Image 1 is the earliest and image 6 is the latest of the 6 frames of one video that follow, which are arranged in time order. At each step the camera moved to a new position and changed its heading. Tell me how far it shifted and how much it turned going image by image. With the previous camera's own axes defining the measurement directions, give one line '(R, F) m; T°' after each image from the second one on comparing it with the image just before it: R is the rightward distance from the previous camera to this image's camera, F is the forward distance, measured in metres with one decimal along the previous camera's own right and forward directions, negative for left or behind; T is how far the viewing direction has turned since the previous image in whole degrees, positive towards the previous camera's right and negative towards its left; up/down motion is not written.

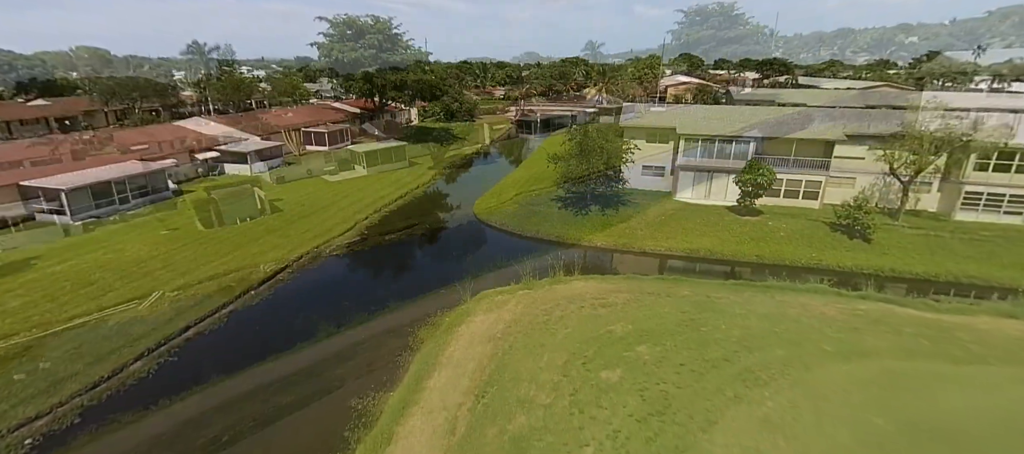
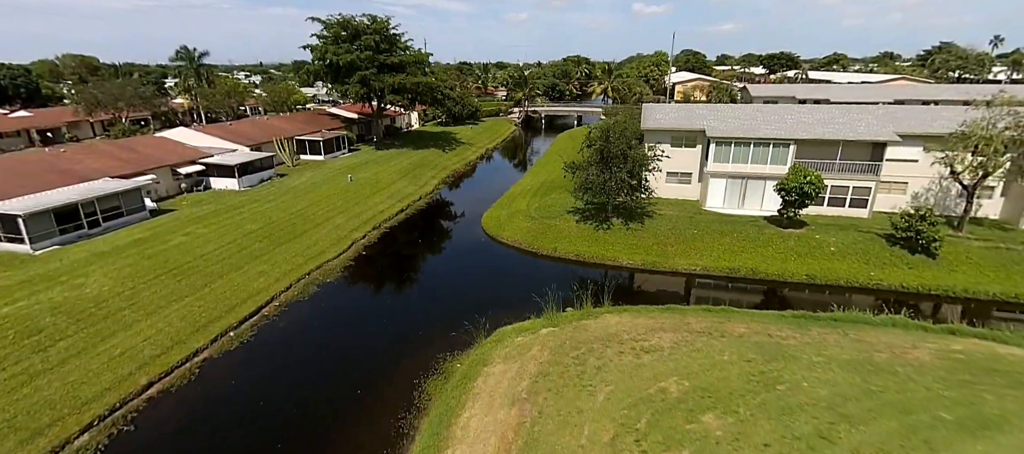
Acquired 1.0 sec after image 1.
(-0.7, +3.2) m; 0°
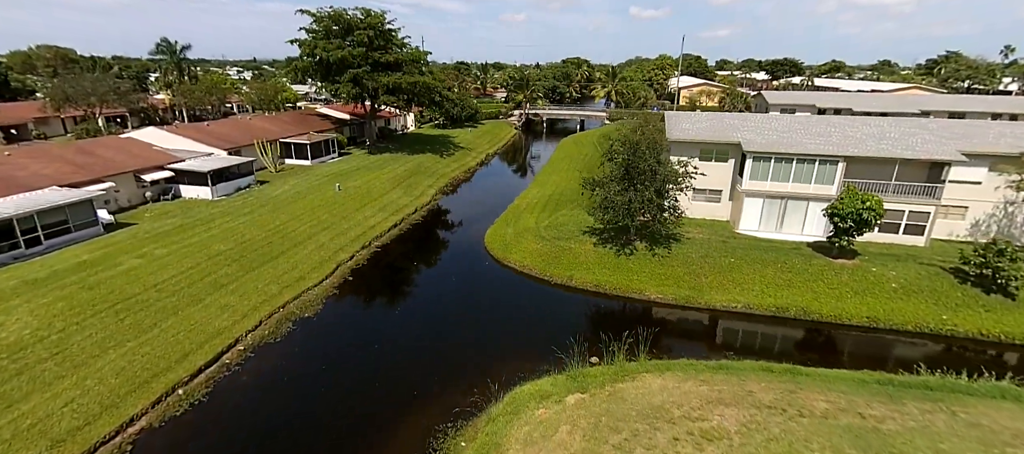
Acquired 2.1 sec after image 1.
(-0.8, +3.6) m; +1°
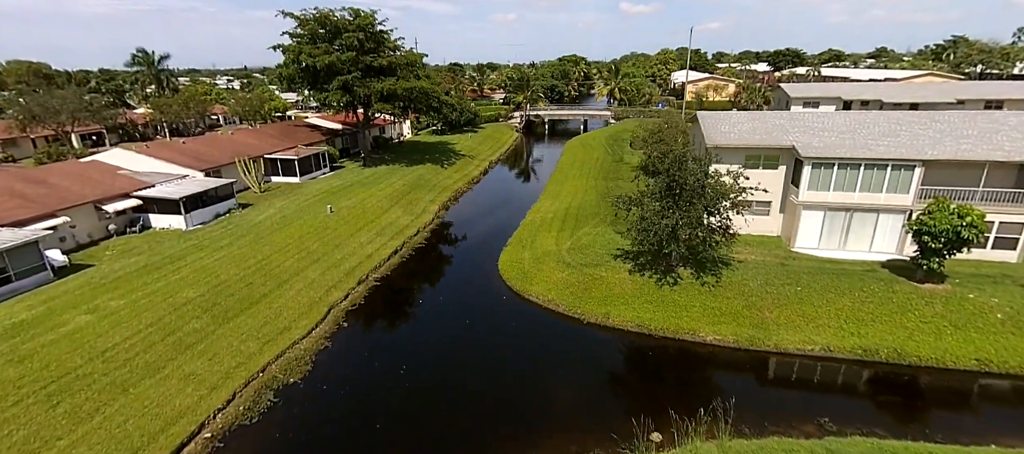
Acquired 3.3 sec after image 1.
(-1.0, +3.8) m; 0°
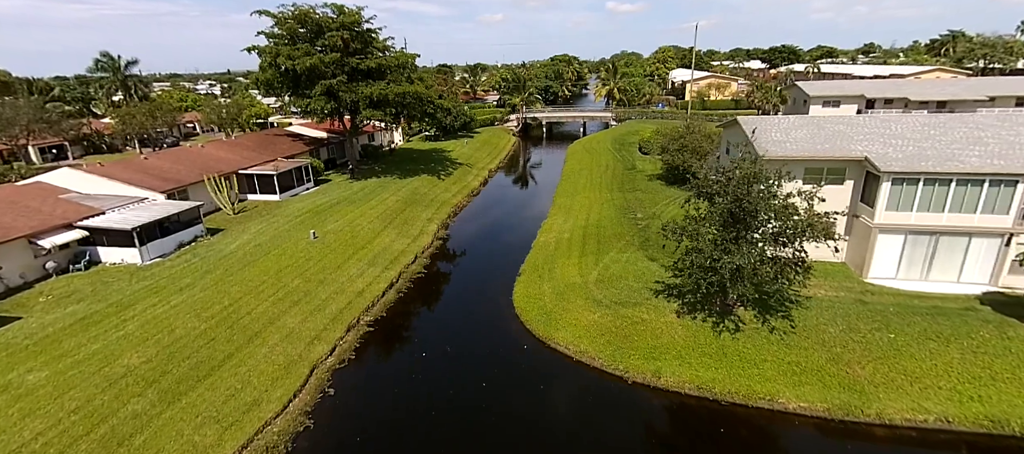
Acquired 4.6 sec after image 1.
(-1.1, +3.9) m; +1°
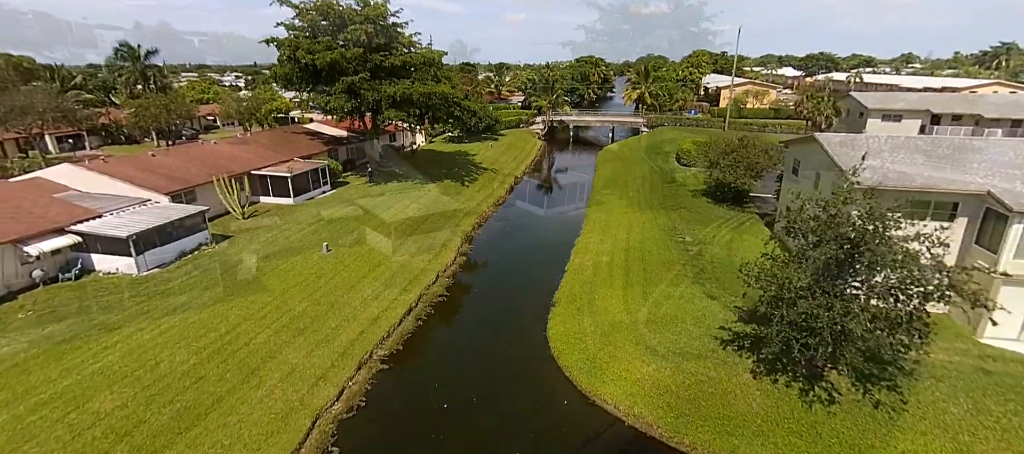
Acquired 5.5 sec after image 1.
(-0.9, +2.9) m; -2°
